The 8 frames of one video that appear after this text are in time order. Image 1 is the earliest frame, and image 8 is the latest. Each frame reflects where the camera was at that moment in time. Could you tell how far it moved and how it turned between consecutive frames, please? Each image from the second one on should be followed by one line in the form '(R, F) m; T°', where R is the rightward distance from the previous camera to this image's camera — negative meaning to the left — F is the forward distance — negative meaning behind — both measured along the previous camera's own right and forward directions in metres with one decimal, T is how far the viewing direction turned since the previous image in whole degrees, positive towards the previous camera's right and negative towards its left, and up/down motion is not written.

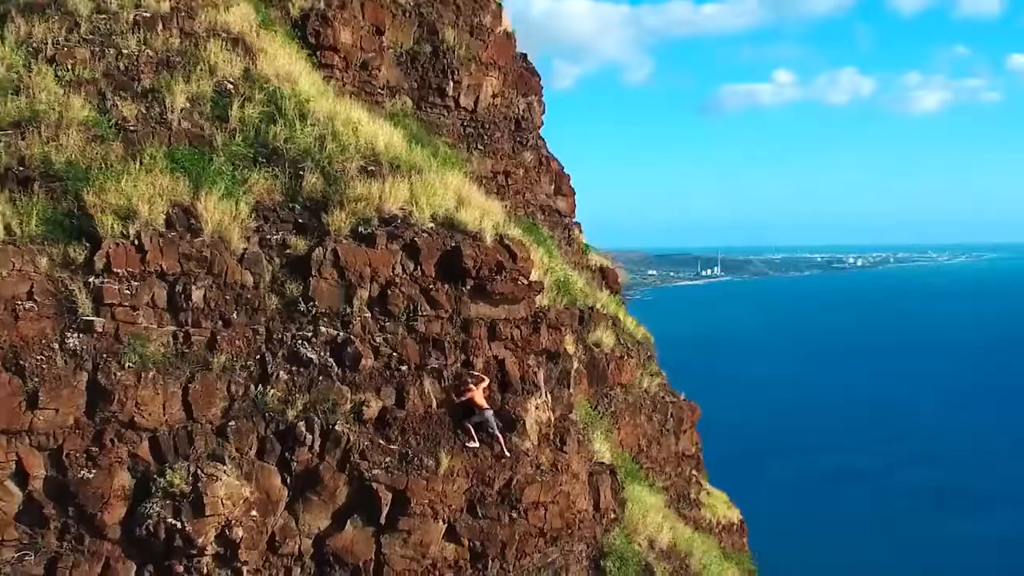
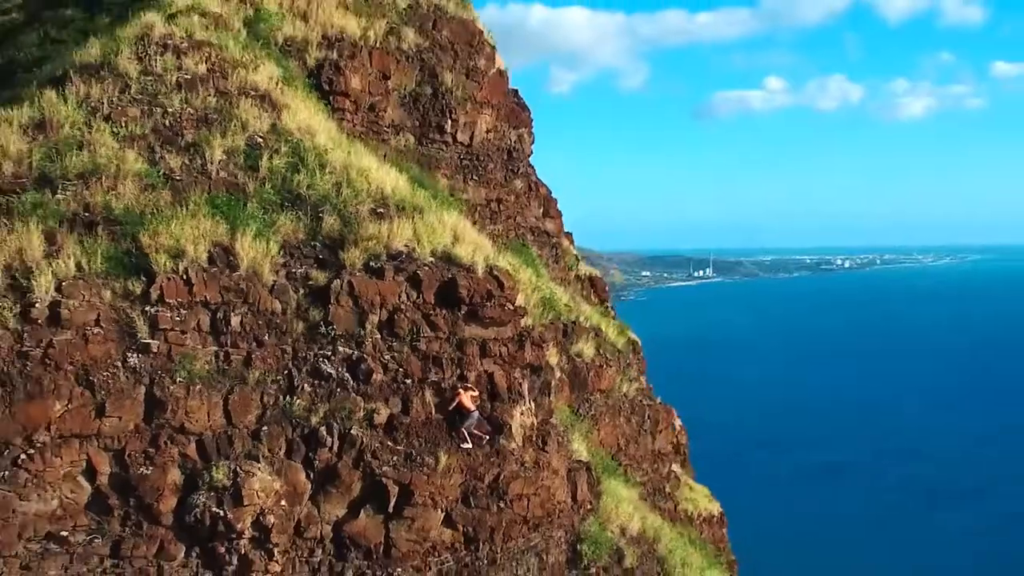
(+0.1, -1.4) m; 0°
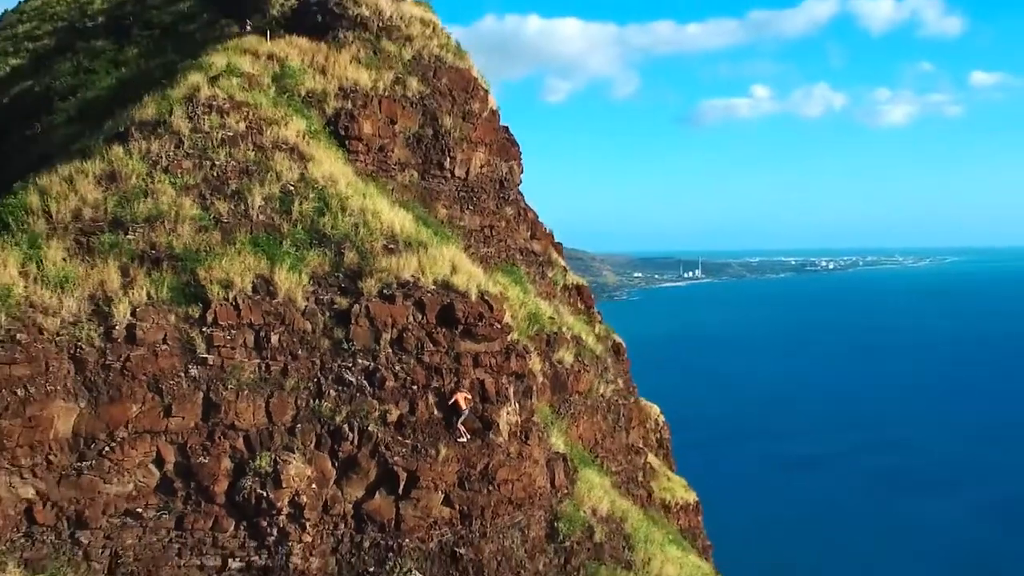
(+0.1, -2.0) m; 0°
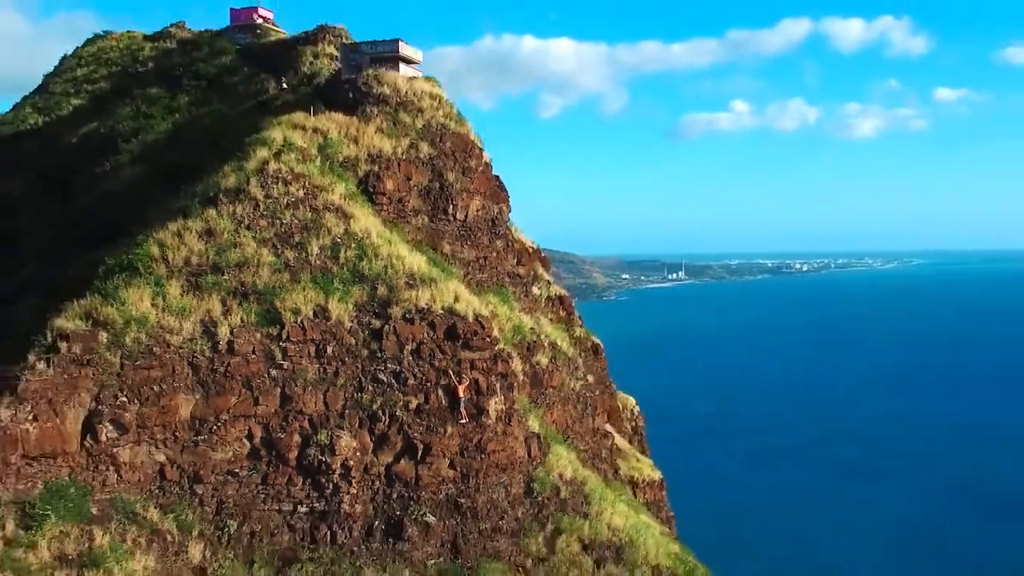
(+0.2, -4.3) m; 0°
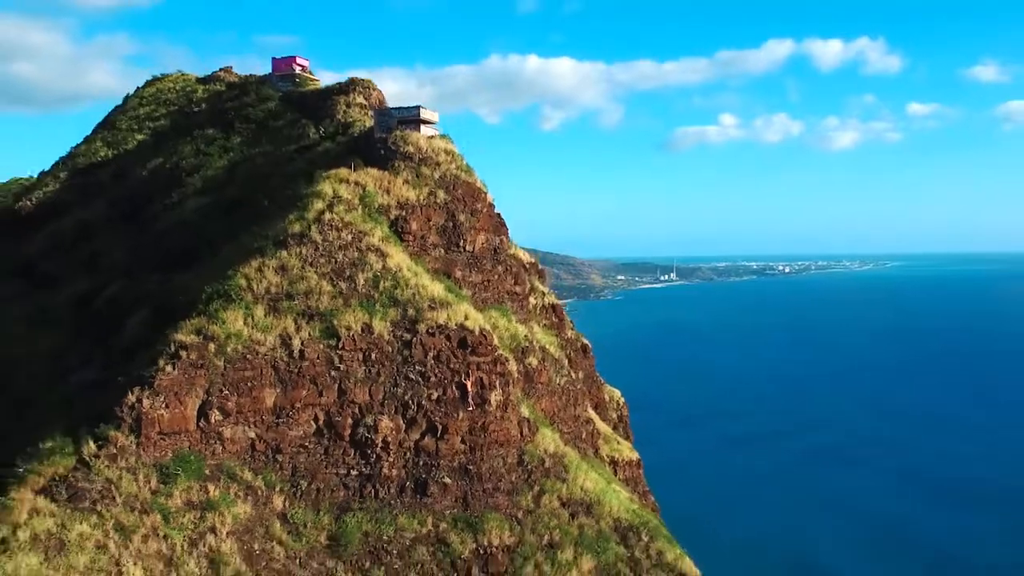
(+0.3, -5.3) m; 0°
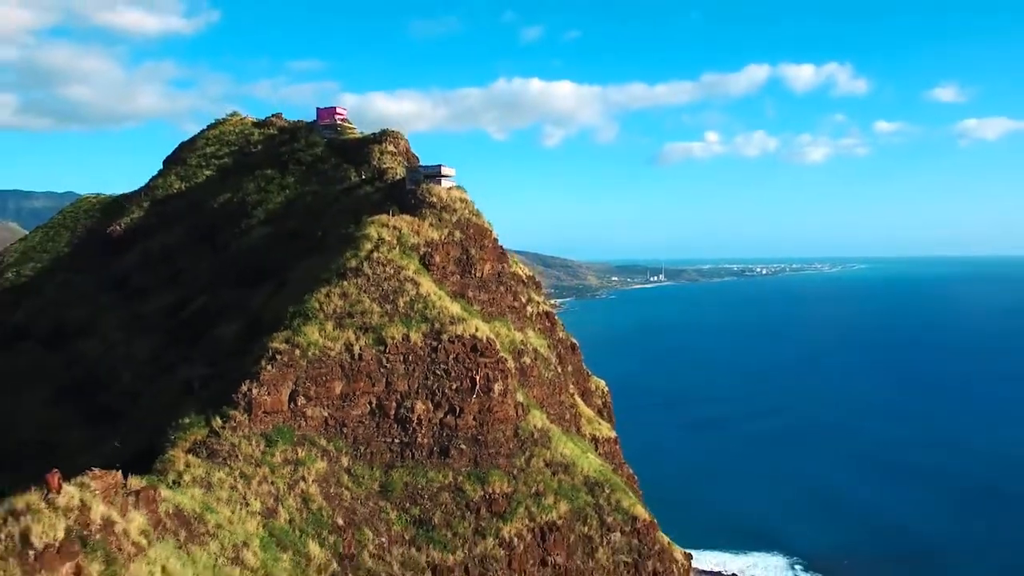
(+0.4, -7.9) m; -1°
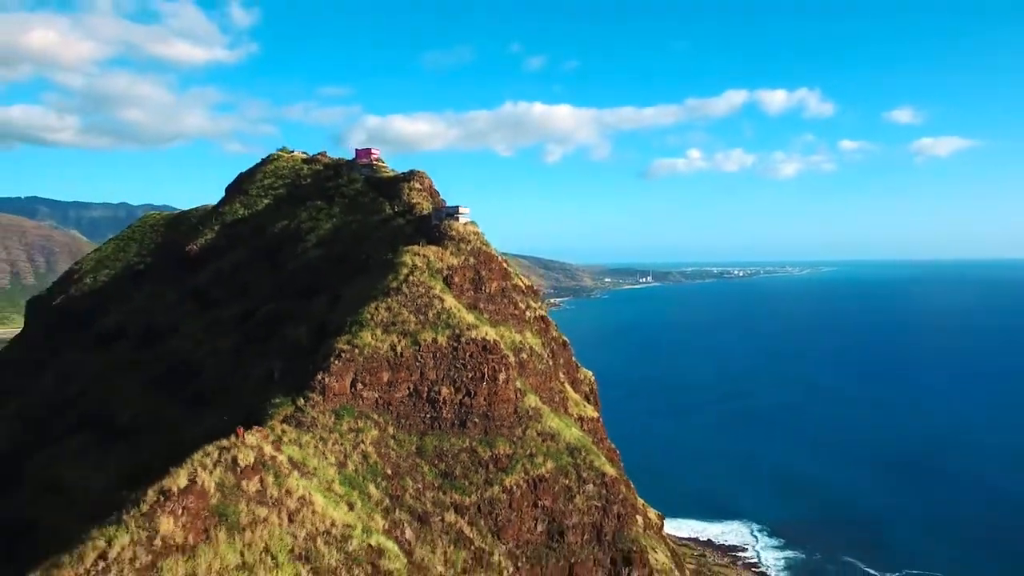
(+0.4, -10.0) m; -1°
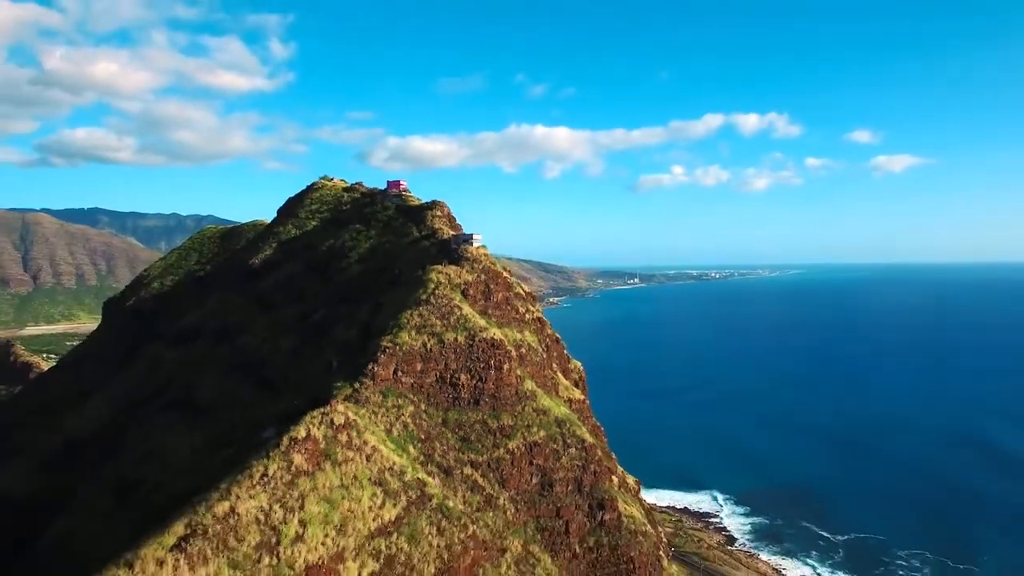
(+0.3, -12.2) m; 0°
